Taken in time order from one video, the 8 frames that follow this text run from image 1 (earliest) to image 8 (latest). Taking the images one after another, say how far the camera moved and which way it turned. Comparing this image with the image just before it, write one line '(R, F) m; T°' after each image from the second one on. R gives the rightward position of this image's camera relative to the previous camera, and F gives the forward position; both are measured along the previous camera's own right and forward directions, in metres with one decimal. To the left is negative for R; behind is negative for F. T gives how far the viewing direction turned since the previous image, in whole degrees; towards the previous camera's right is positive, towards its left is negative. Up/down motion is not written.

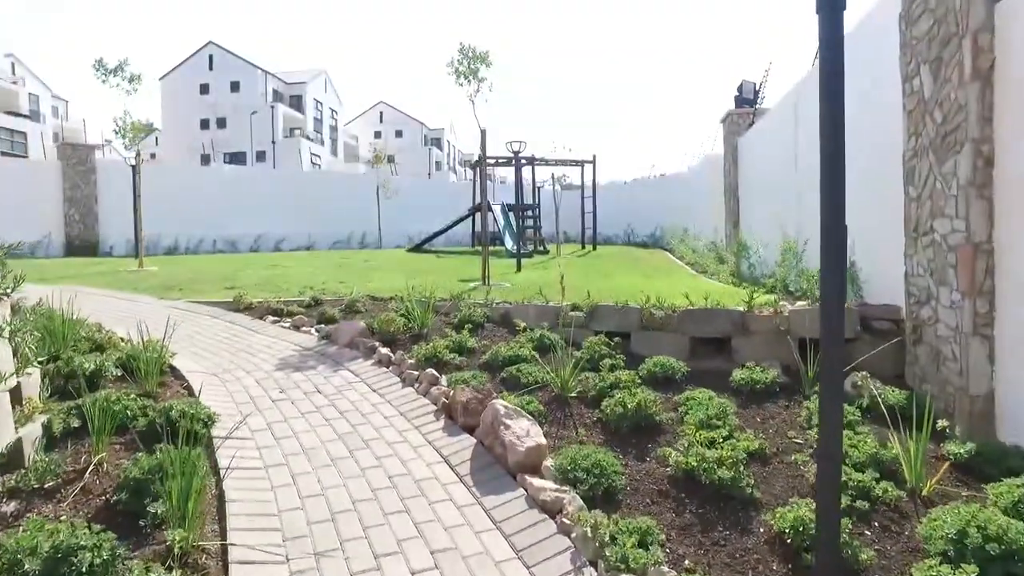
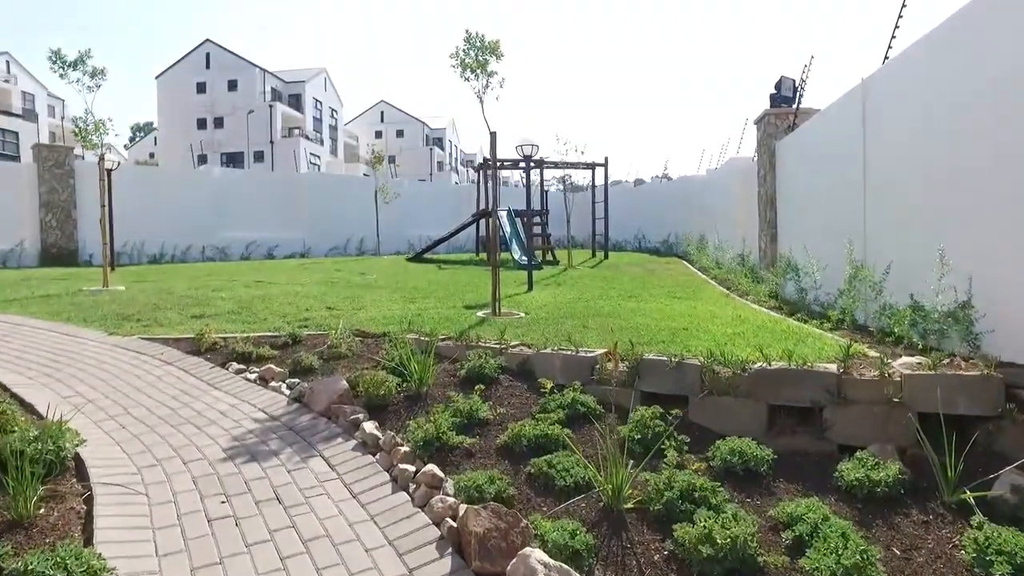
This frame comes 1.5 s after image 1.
(-0.1, +1.0) m; 0°
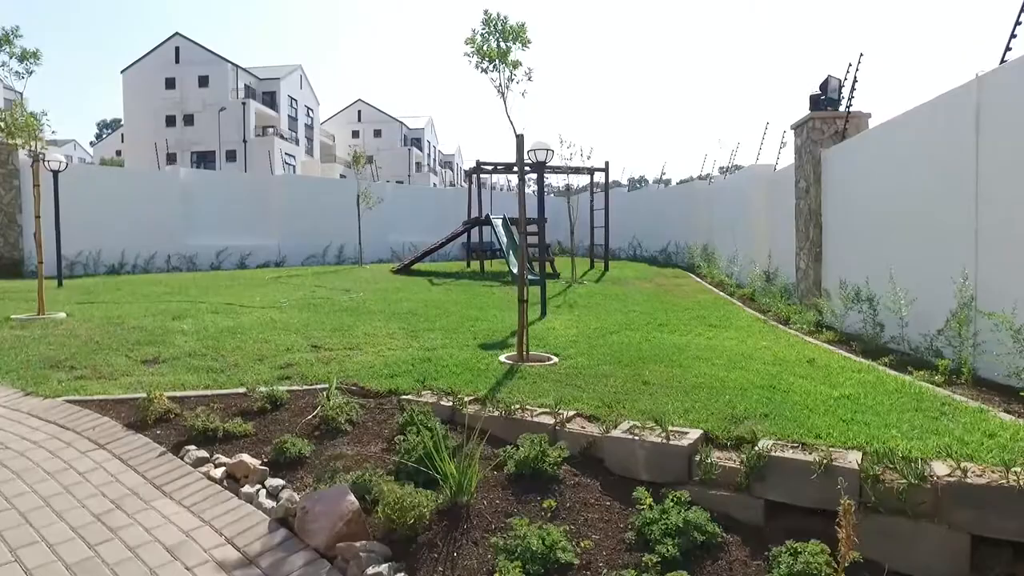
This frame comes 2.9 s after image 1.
(-0.5, +1.1) m; +2°
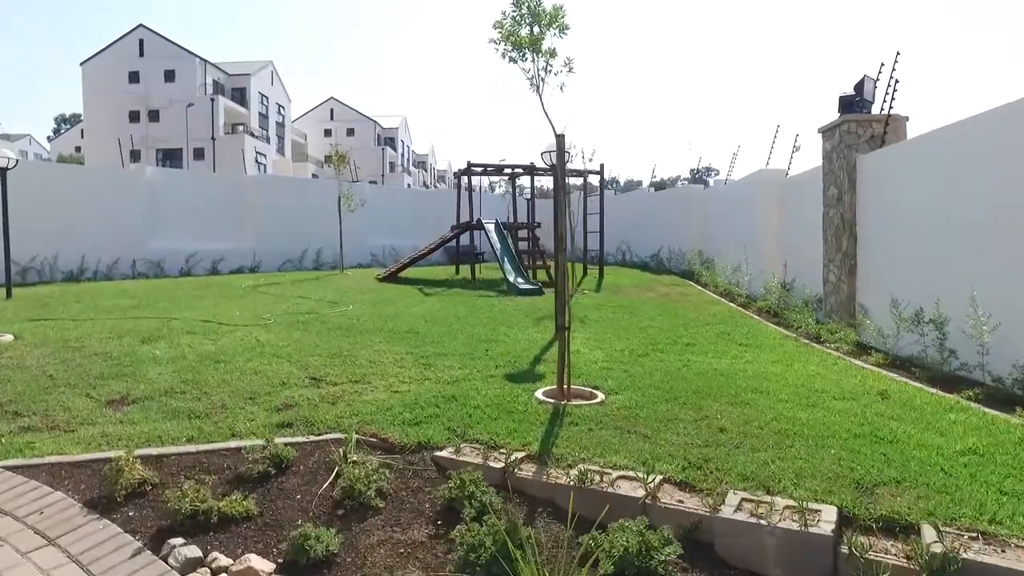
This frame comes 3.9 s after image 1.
(-0.5, +0.7) m; +3°
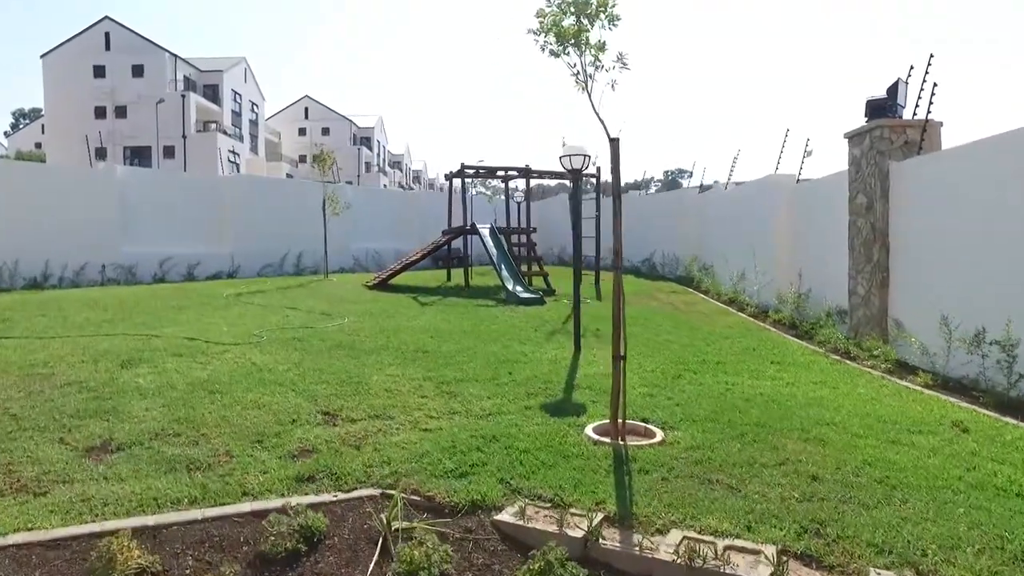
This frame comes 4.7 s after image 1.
(-0.5, +0.5) m; +2°
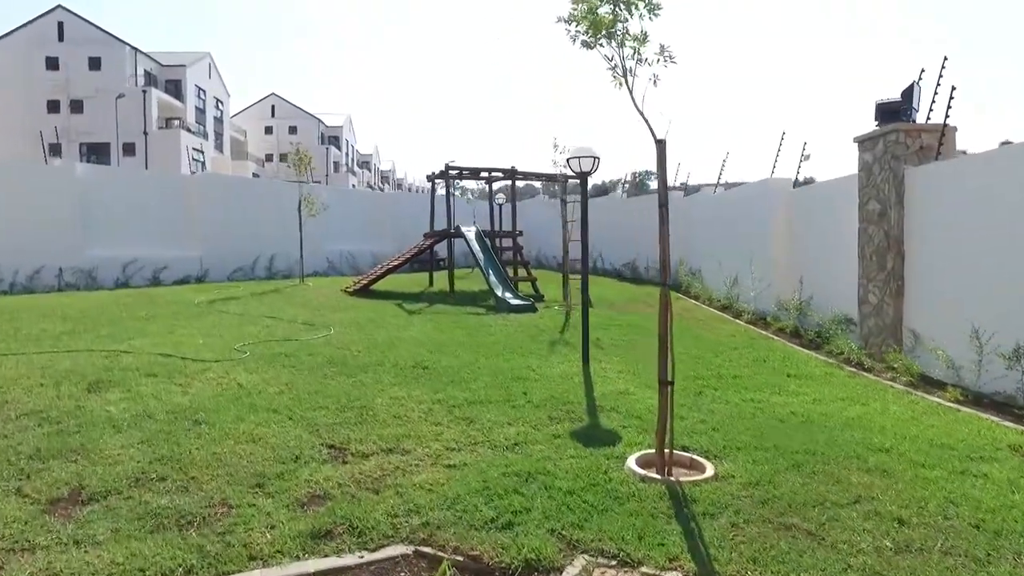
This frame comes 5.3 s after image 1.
(-0.4, +0.4) m; +3°
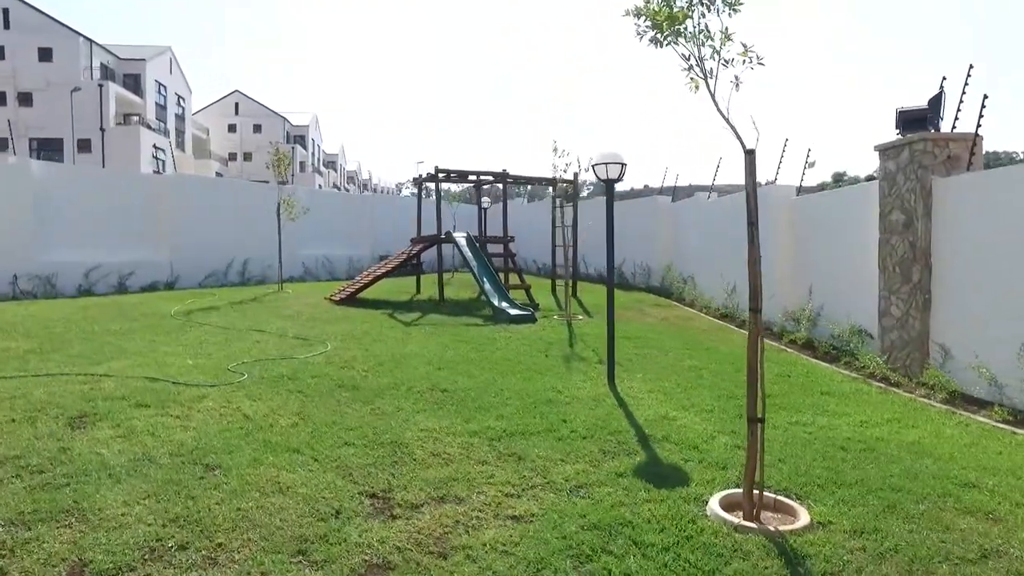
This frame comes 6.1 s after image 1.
(-0.6, +0.4) m; +3°
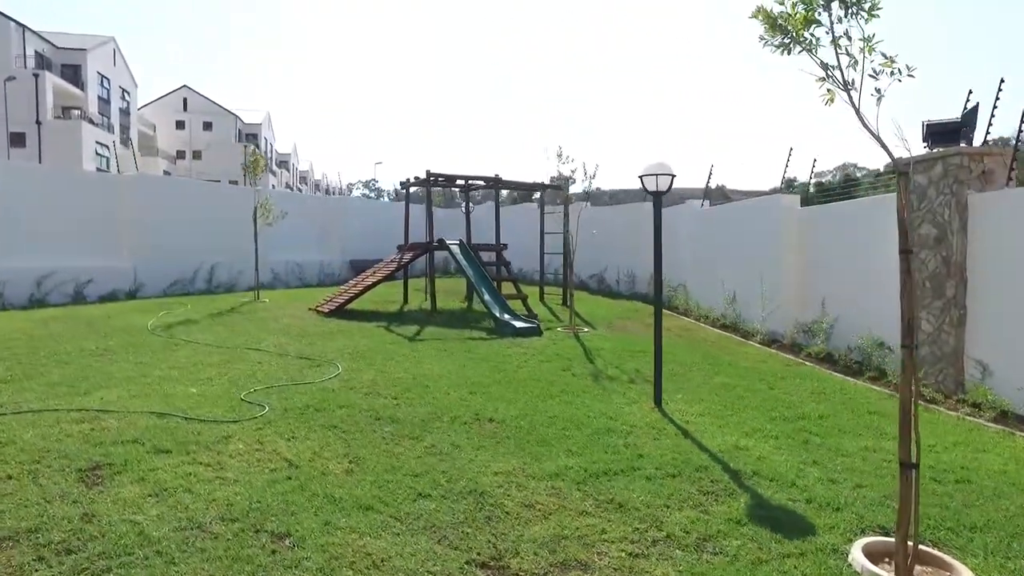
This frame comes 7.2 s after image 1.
(-0.9, +0.5) m; +5°
